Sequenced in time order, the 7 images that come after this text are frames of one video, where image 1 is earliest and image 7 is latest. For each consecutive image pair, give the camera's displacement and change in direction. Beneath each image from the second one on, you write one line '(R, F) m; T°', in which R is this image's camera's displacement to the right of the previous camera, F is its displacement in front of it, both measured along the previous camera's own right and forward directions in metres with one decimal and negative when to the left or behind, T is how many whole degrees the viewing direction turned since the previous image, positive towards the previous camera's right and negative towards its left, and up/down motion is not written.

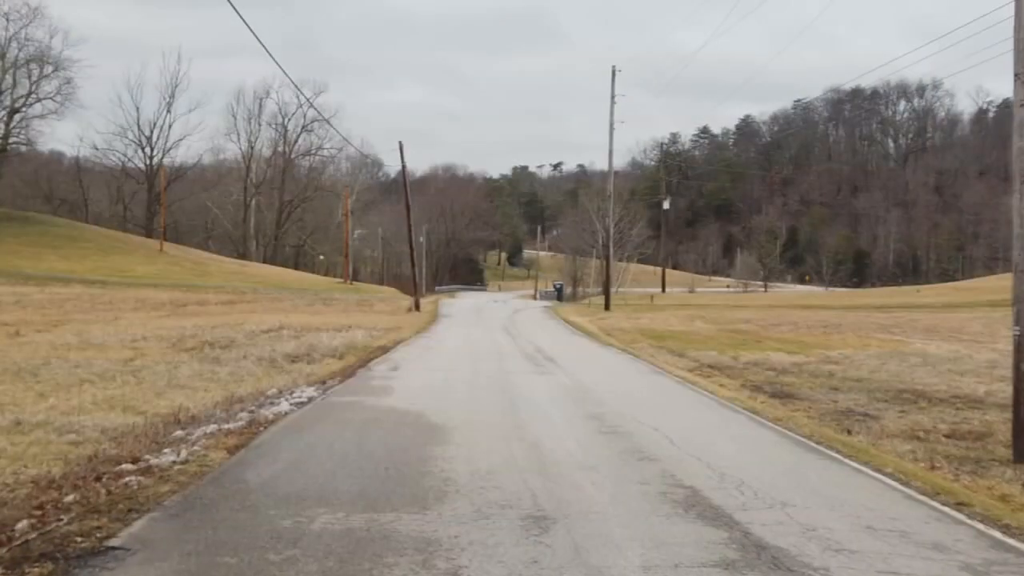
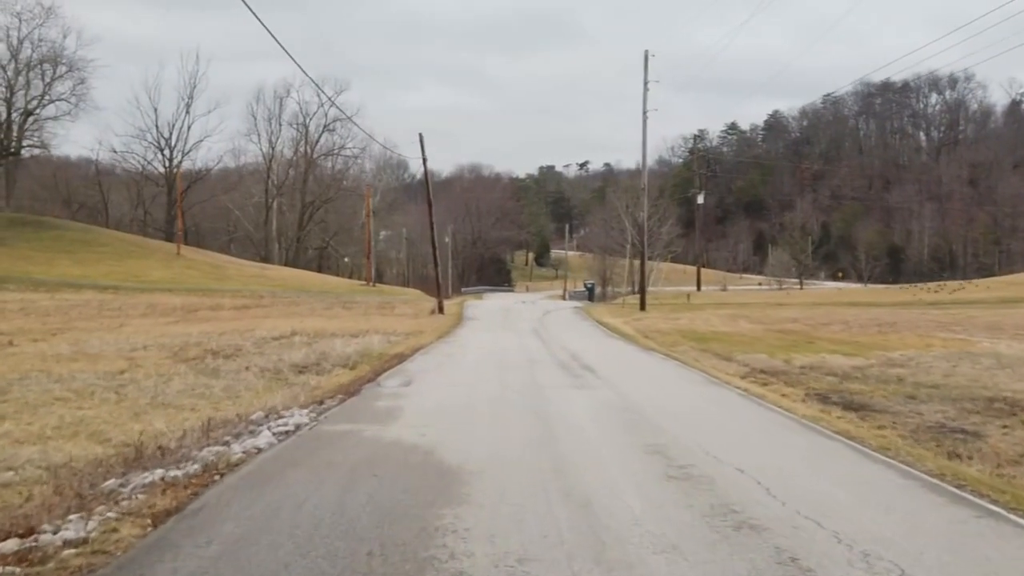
(-0.1, +2.3) m; -2°
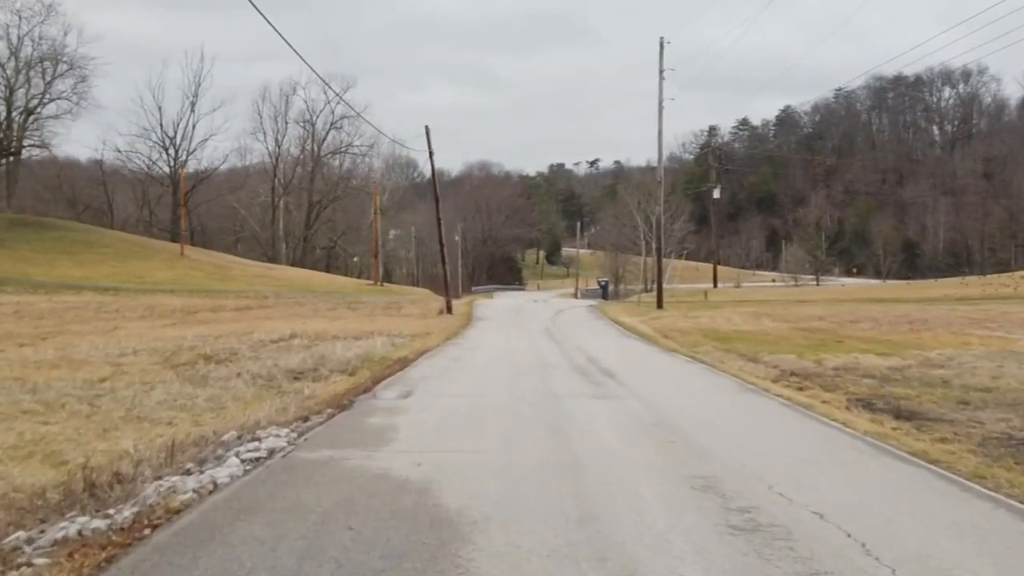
(0.0, +1.5) m; -1°
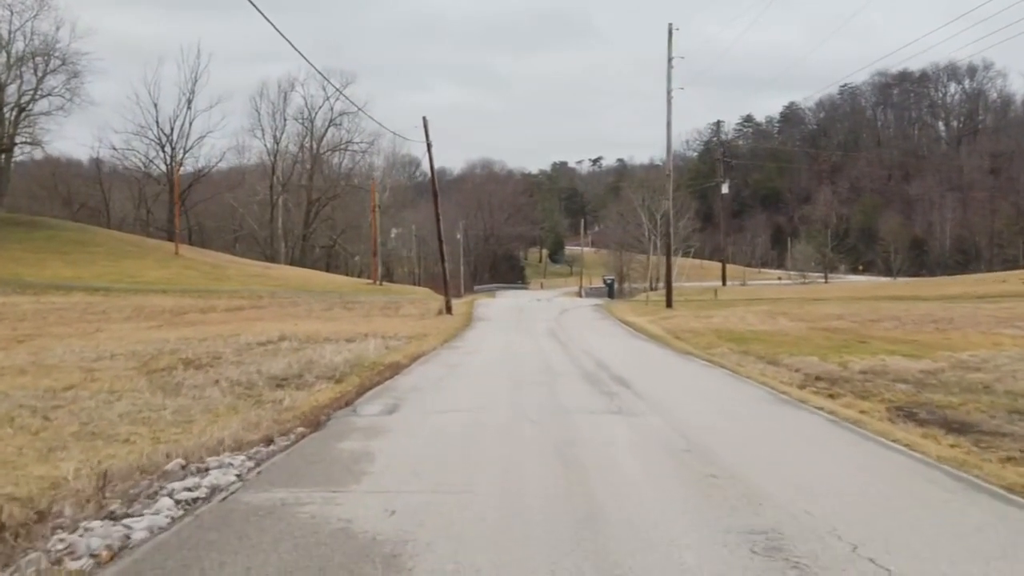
(0.0, +1.5) m; 0°
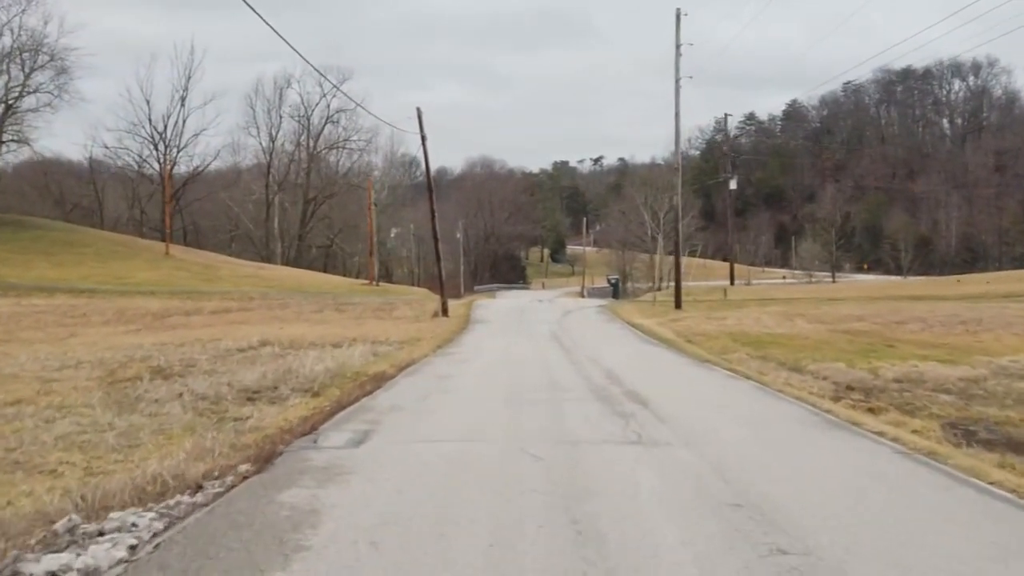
(+0.1, +1.8) m; 0°
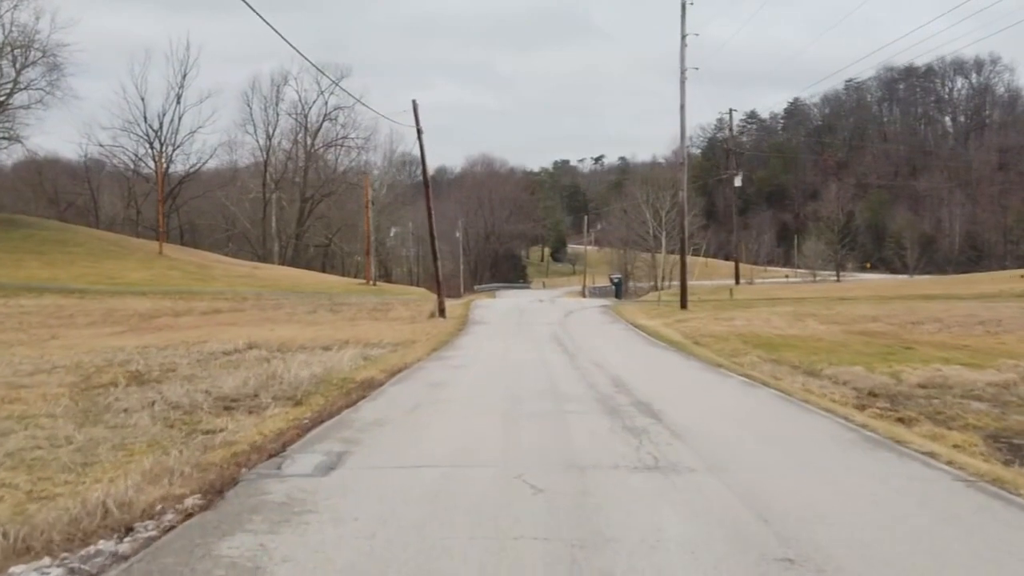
(0.0, +1.1) m; 0°
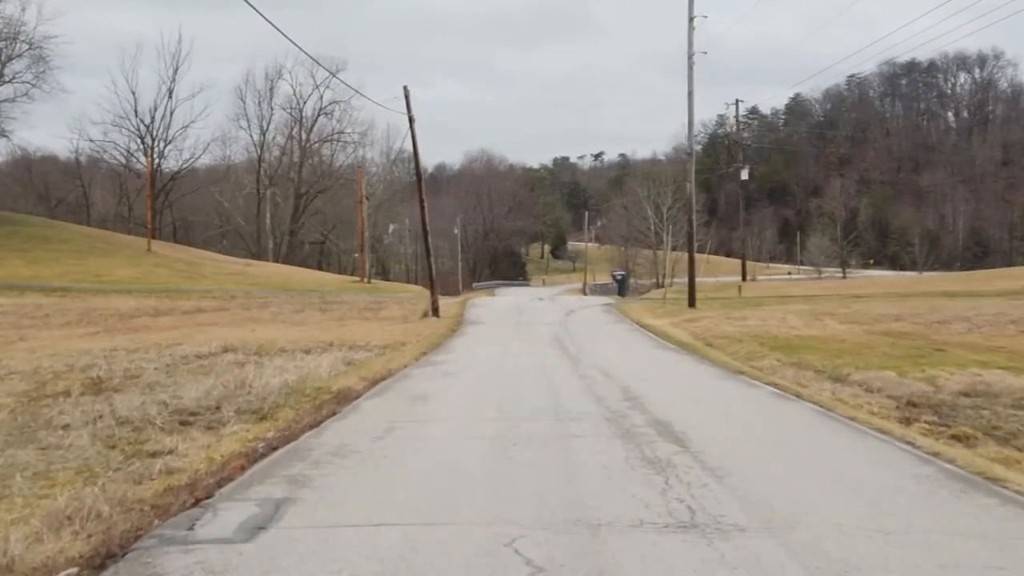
(+0.1, +1.7) m; 0°
